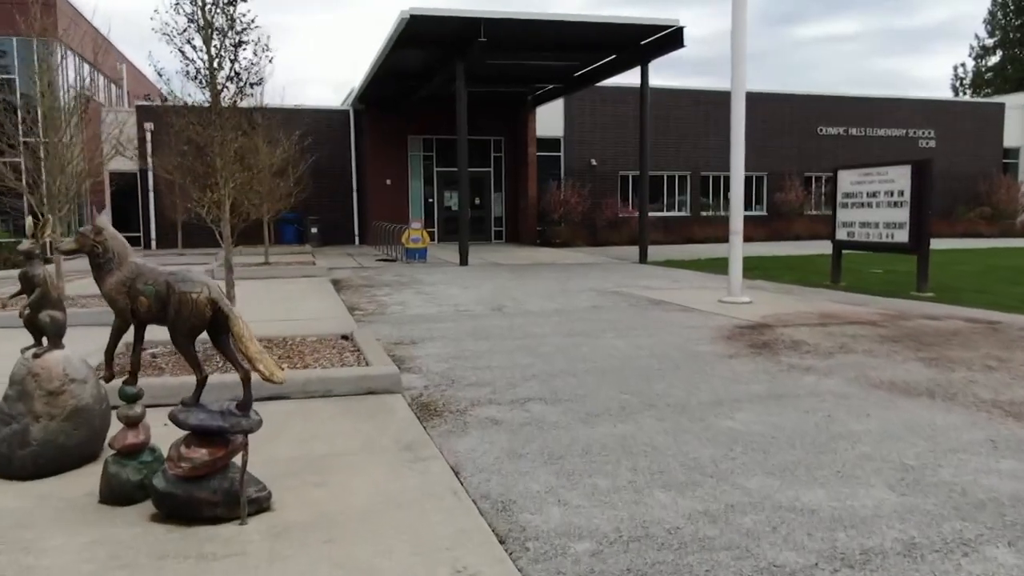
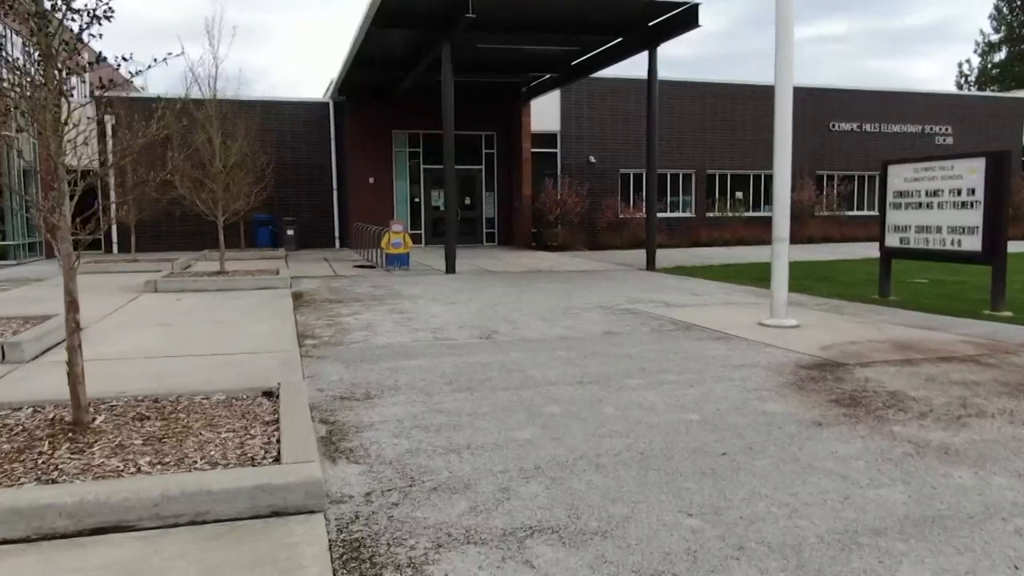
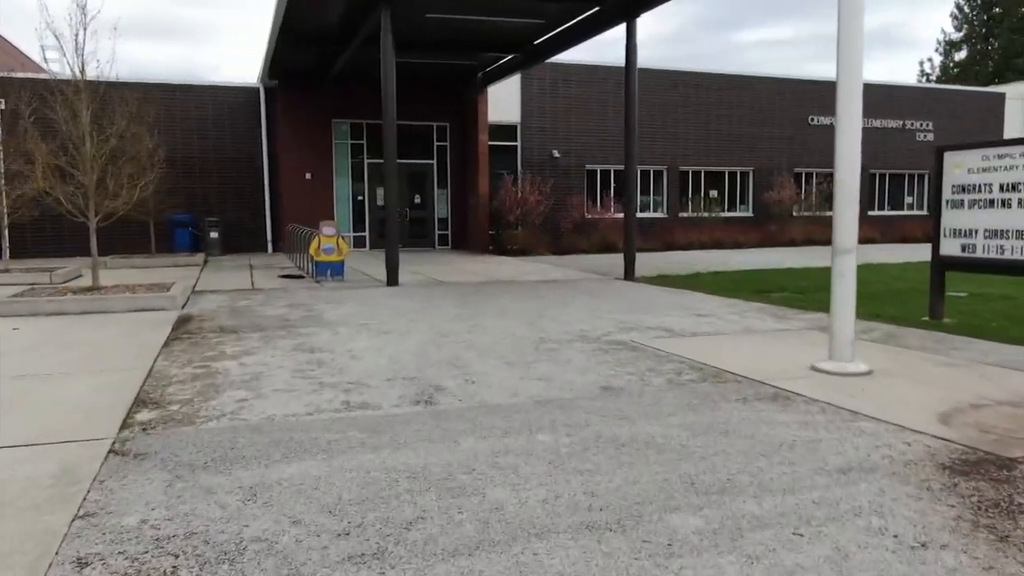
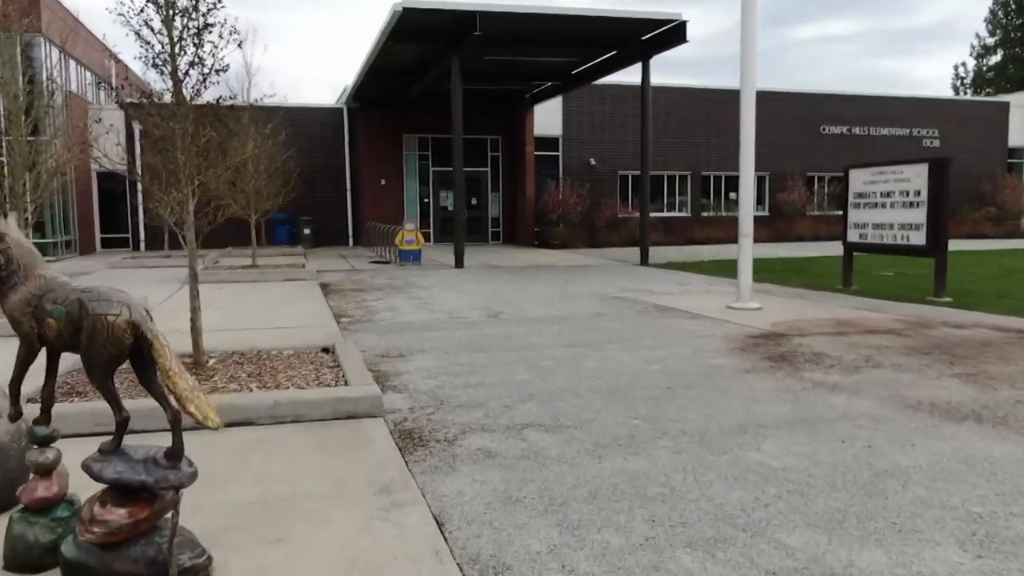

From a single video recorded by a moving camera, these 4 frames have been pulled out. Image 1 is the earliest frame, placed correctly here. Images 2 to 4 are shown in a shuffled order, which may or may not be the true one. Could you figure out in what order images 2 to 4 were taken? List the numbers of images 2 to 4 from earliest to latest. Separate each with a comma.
4, 2, 3
